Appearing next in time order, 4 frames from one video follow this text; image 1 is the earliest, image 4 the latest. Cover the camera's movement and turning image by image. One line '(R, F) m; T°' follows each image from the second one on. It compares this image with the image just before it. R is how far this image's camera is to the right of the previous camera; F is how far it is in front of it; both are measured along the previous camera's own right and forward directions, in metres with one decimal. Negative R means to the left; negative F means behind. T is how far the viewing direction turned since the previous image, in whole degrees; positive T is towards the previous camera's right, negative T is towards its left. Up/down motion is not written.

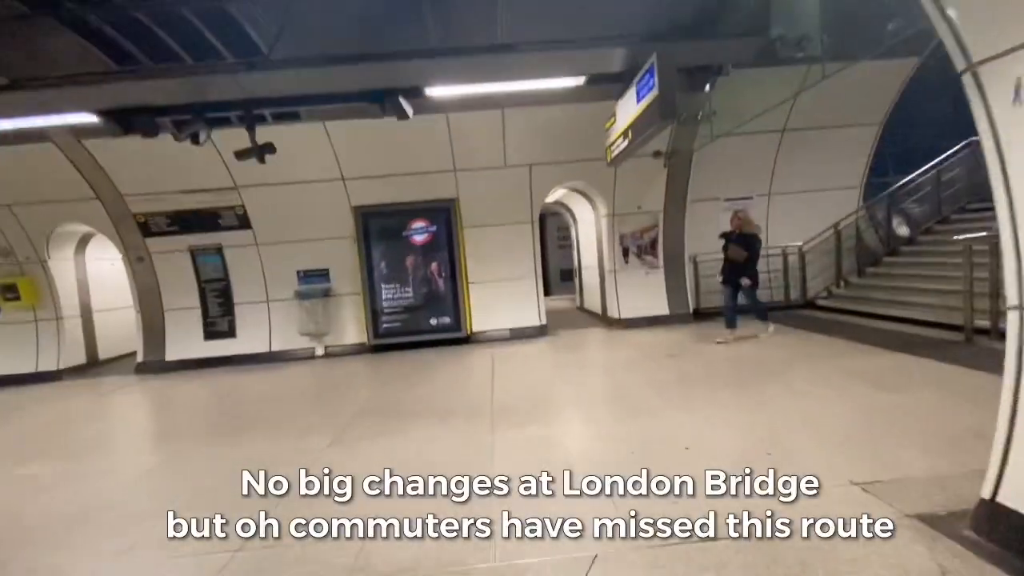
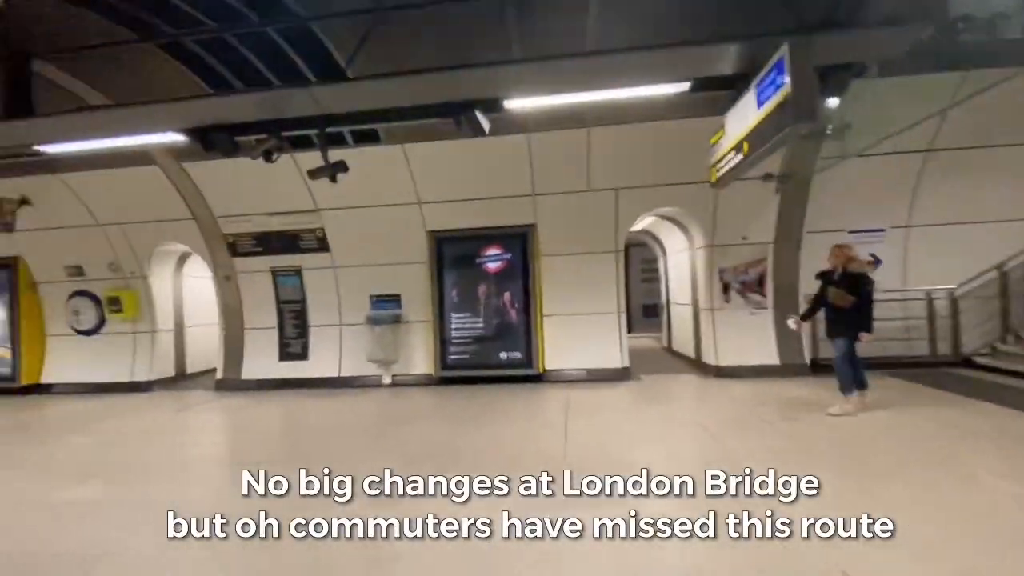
(-0.1, +0.6) m; -6°
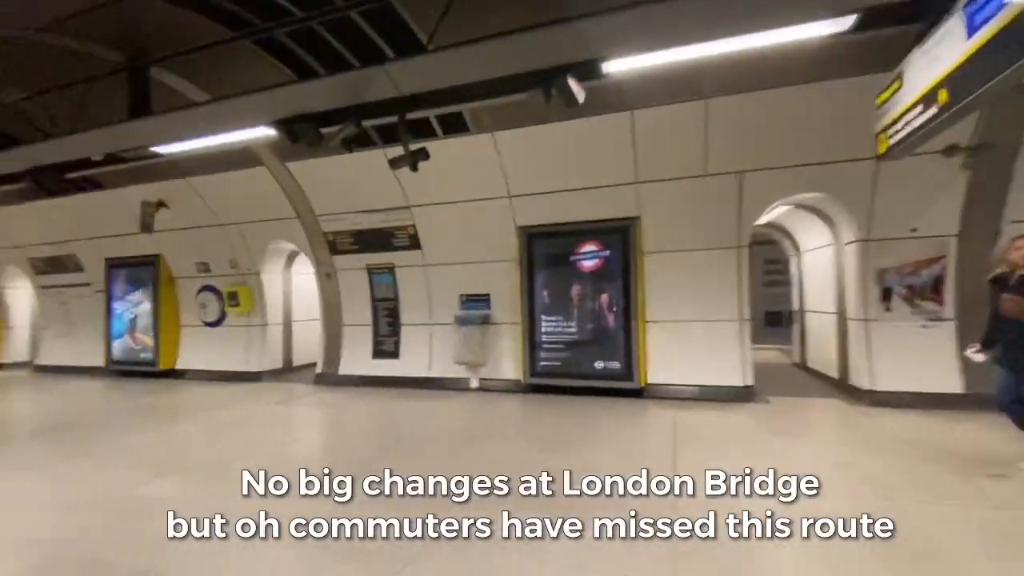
(0.0, +0.8) m; -8°
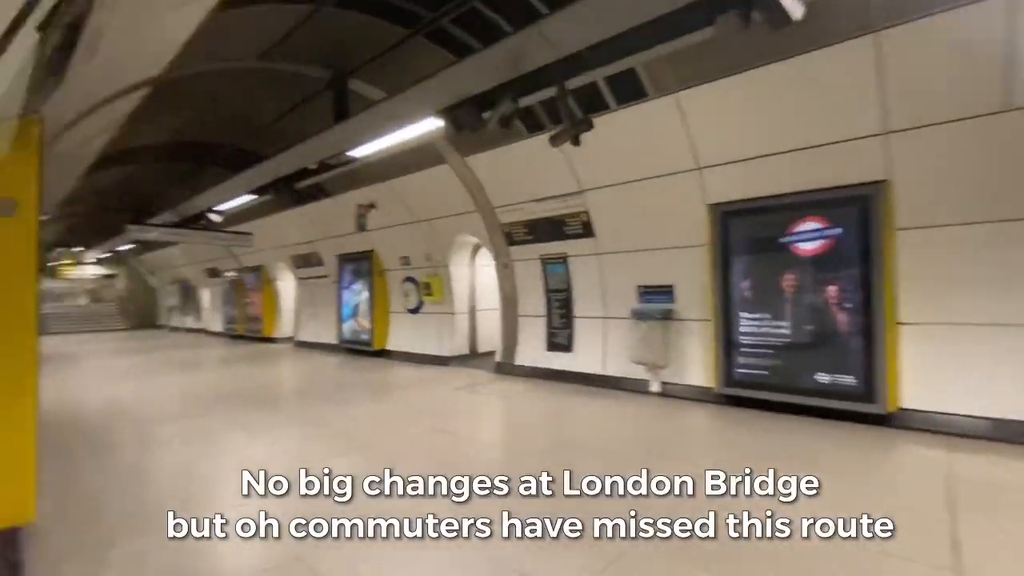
(-0.1, +1.2) m; -15°
